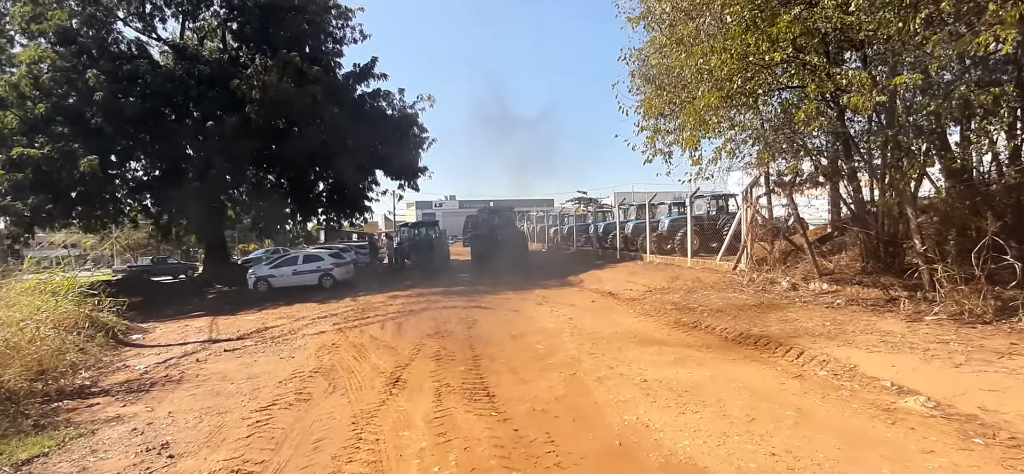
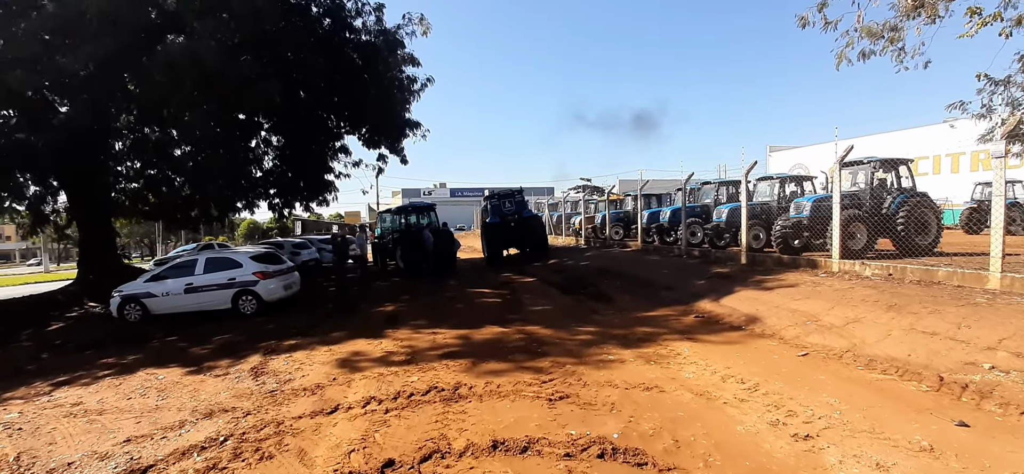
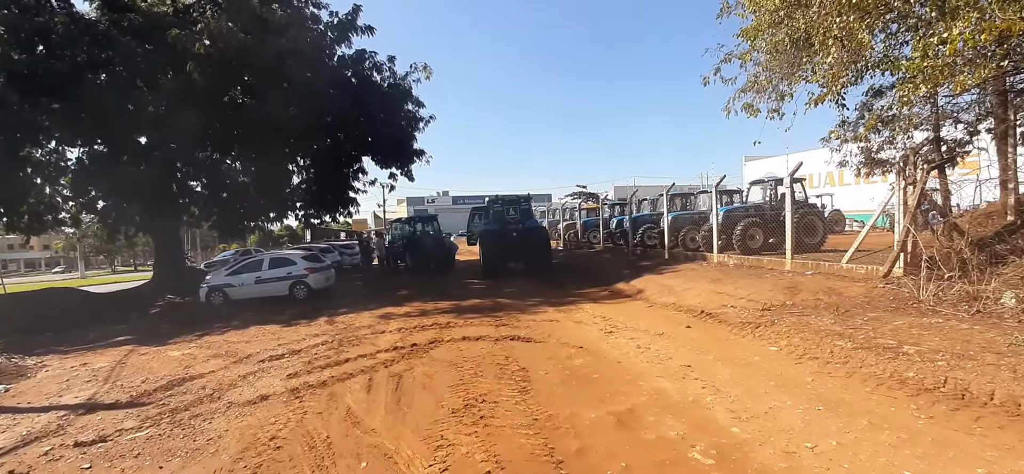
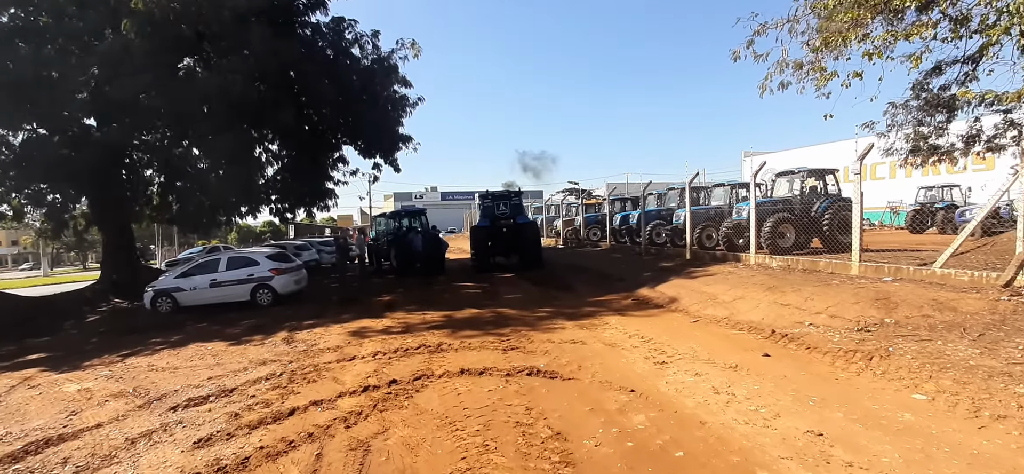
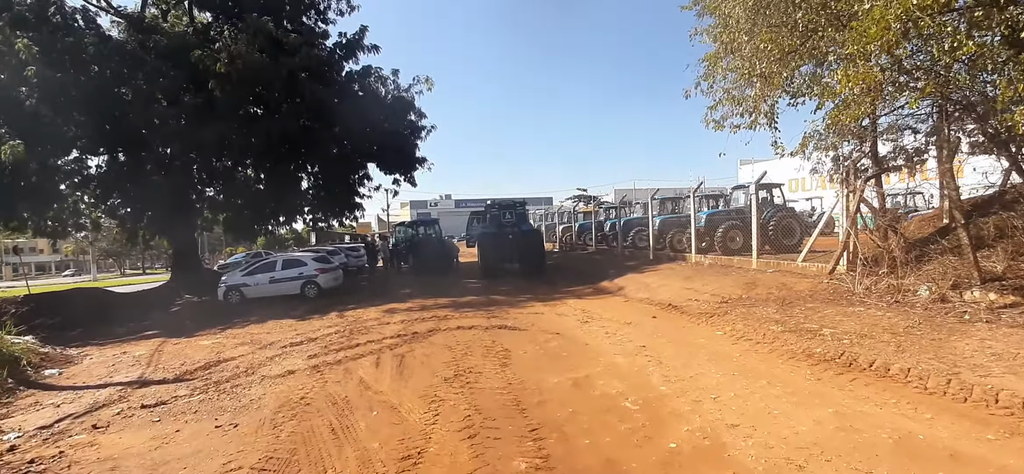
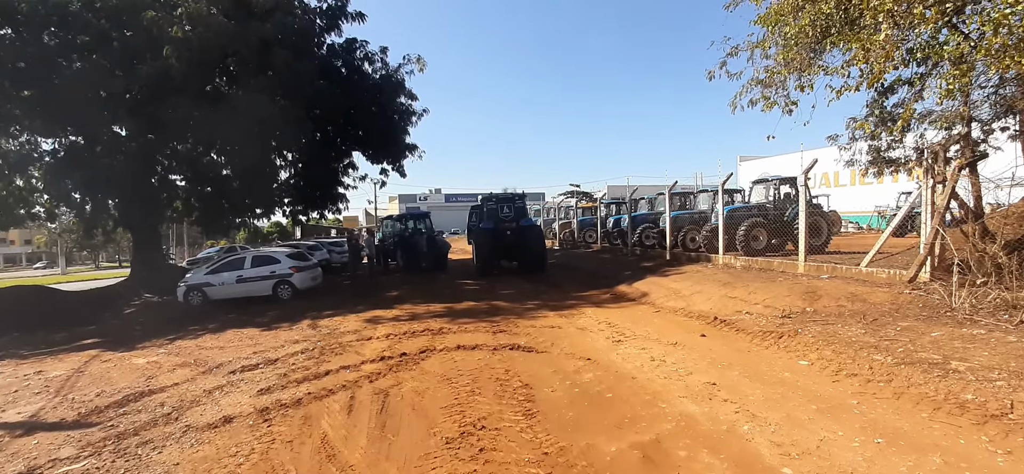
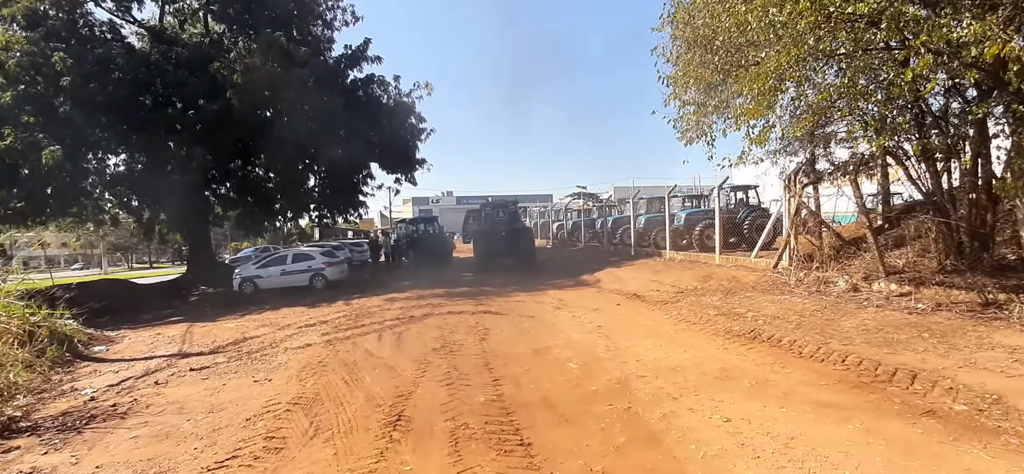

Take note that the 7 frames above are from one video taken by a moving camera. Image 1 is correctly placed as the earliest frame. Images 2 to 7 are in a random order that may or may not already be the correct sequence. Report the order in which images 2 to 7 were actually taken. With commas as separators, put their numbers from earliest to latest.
7, 5, 3, 6, 4, 2
